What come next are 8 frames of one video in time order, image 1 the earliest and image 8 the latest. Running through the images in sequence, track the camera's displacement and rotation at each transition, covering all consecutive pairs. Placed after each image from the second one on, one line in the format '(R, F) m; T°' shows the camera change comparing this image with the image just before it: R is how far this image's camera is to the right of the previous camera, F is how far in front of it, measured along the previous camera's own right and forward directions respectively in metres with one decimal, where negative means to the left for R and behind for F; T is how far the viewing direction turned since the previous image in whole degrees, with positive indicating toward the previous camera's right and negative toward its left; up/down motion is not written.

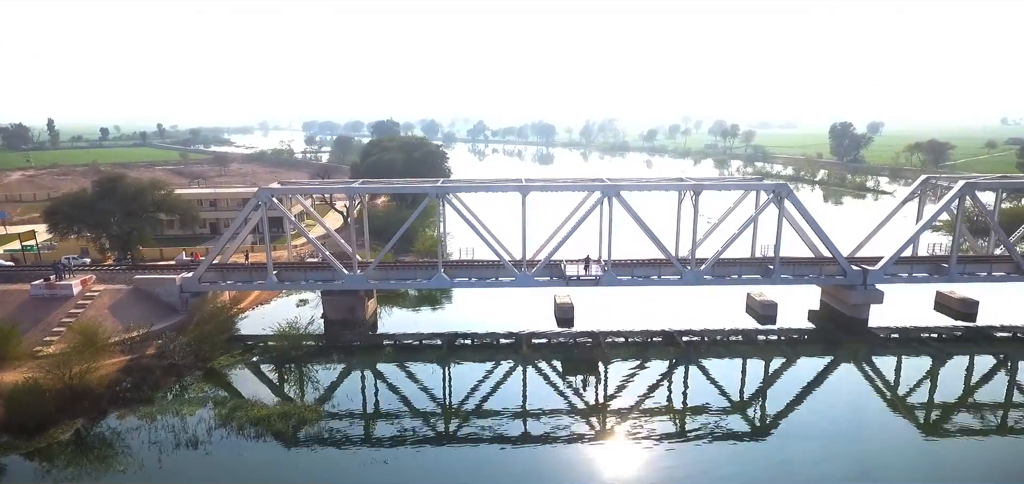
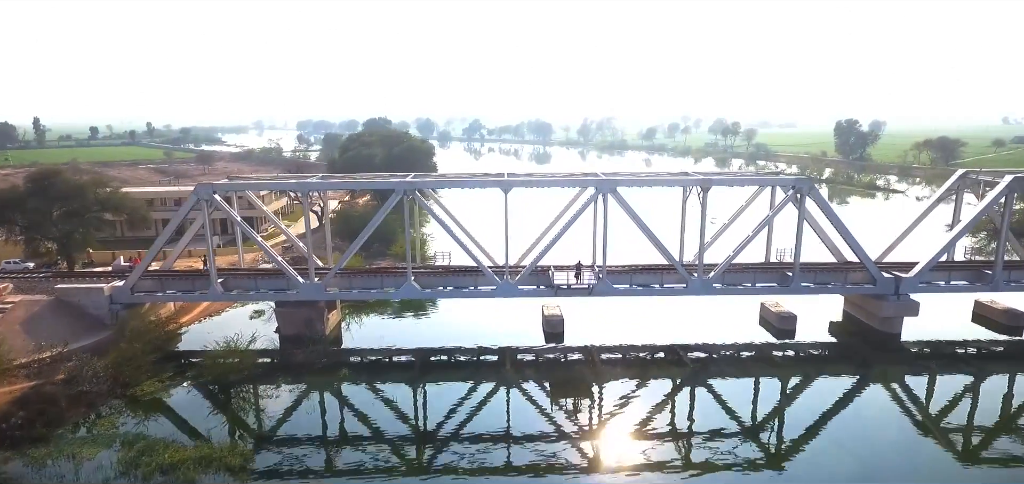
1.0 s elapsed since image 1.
(+0.6, +2.9) m; 0°
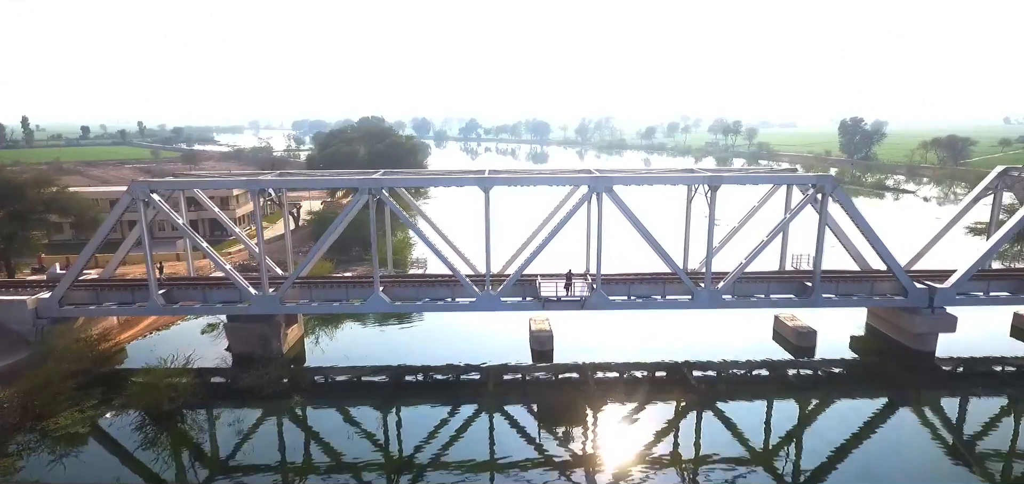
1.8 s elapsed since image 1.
(+0.5, +2.4) m; 0°
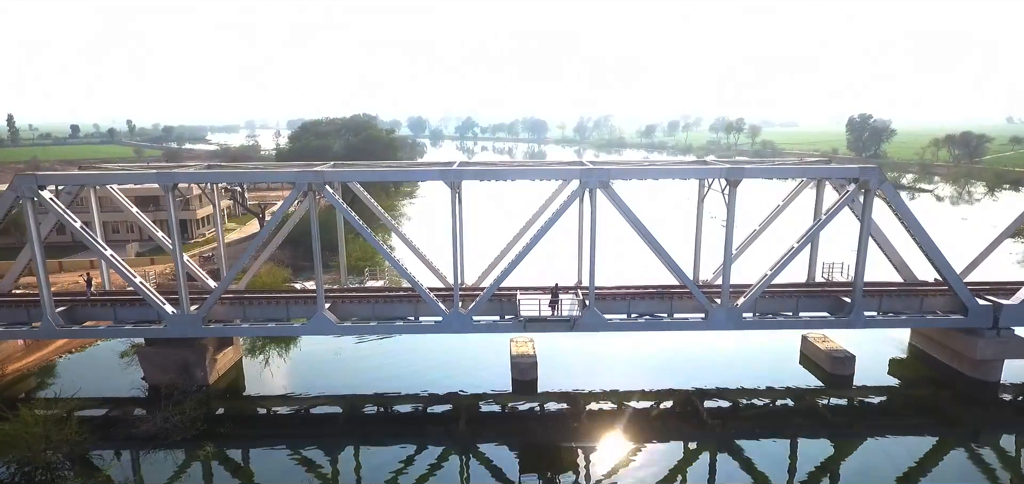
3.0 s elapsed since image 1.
(+0.6, +3.1) m; 0°
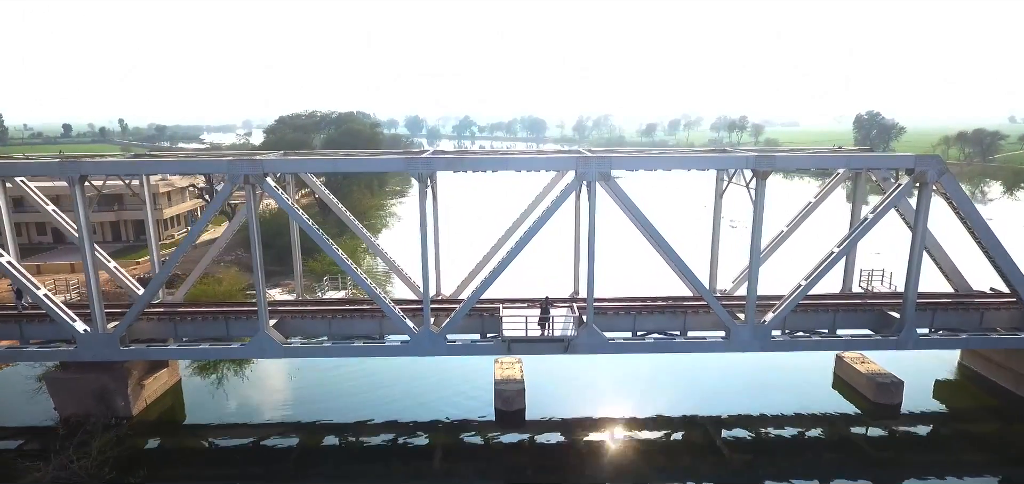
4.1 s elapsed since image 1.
(+0.4, +2.4) m; 0°
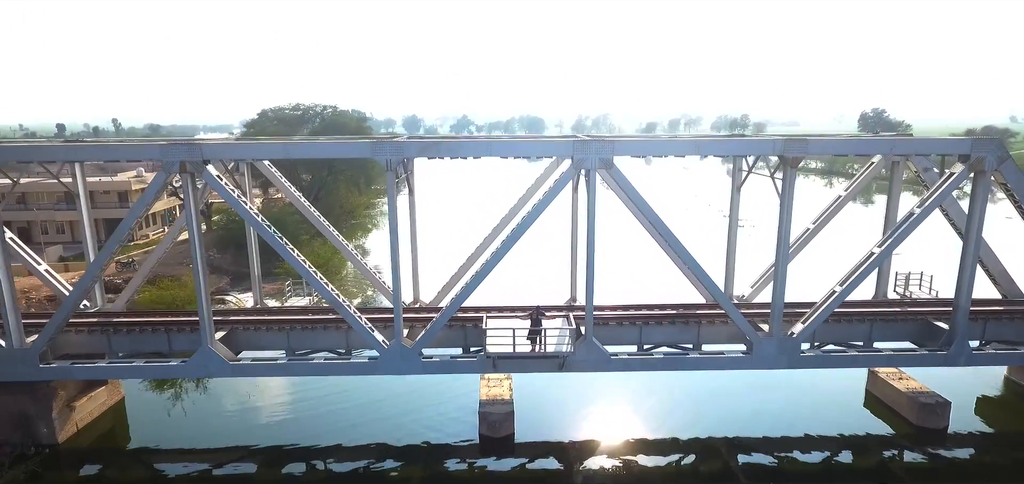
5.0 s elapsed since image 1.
(+0.2, +1.7) m; 0°
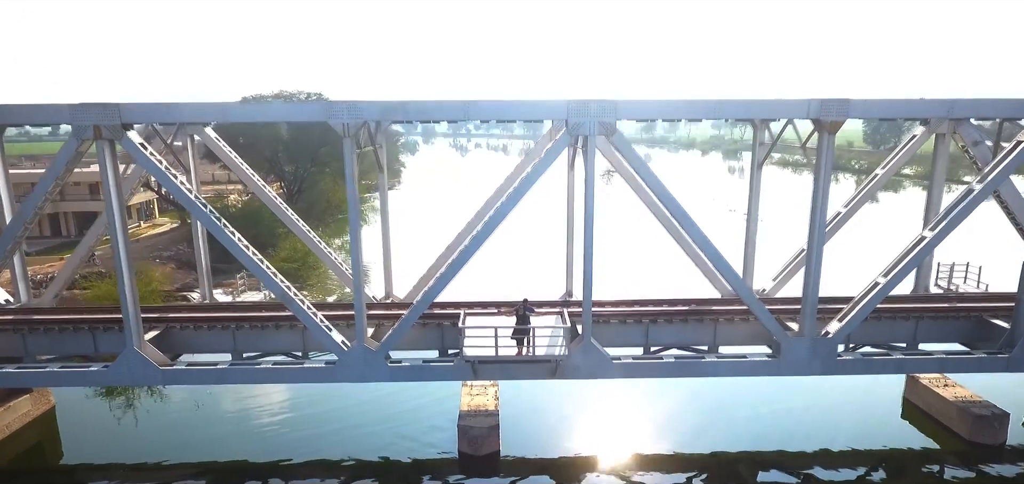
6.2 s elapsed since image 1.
(+0.2, +1.6) m; 0°
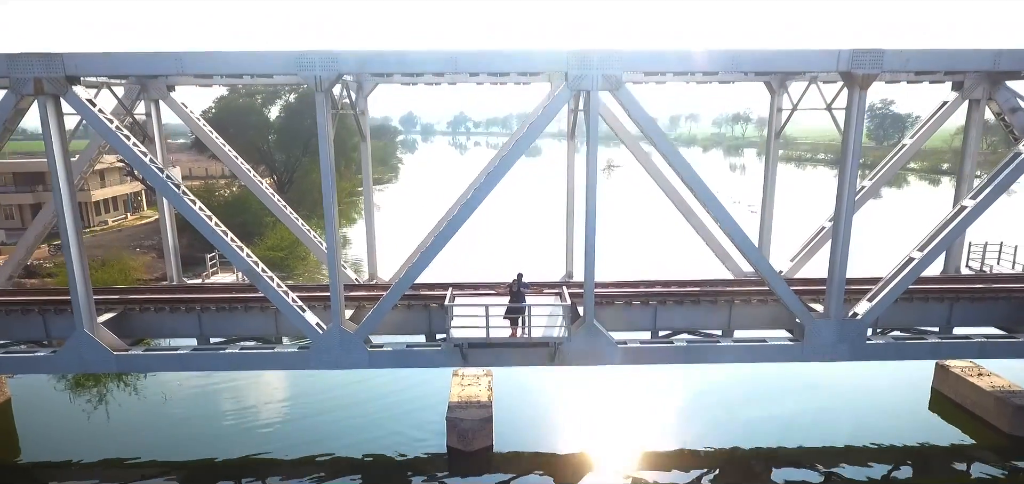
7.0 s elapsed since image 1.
(+0.1, +0.8) m; 0°
